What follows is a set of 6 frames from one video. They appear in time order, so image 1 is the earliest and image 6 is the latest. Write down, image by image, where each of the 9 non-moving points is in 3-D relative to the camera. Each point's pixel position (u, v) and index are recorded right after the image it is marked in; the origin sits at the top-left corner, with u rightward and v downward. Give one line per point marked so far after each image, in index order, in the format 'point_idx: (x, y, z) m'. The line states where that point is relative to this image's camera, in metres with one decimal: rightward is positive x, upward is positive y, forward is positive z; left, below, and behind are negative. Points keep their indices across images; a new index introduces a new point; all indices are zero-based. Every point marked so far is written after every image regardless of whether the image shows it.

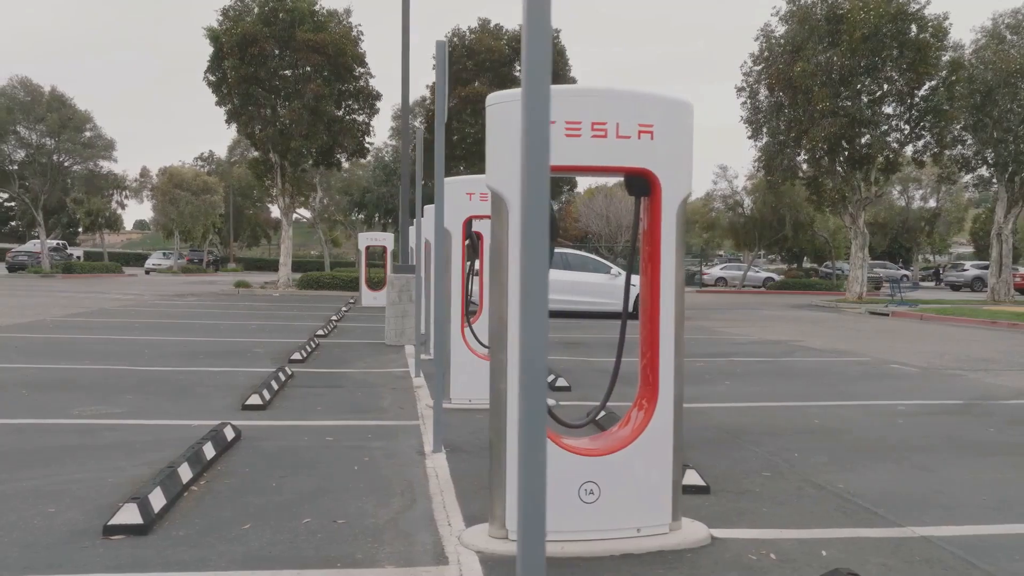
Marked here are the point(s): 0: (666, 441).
0: (+0.8, -0.8, +4.1) m
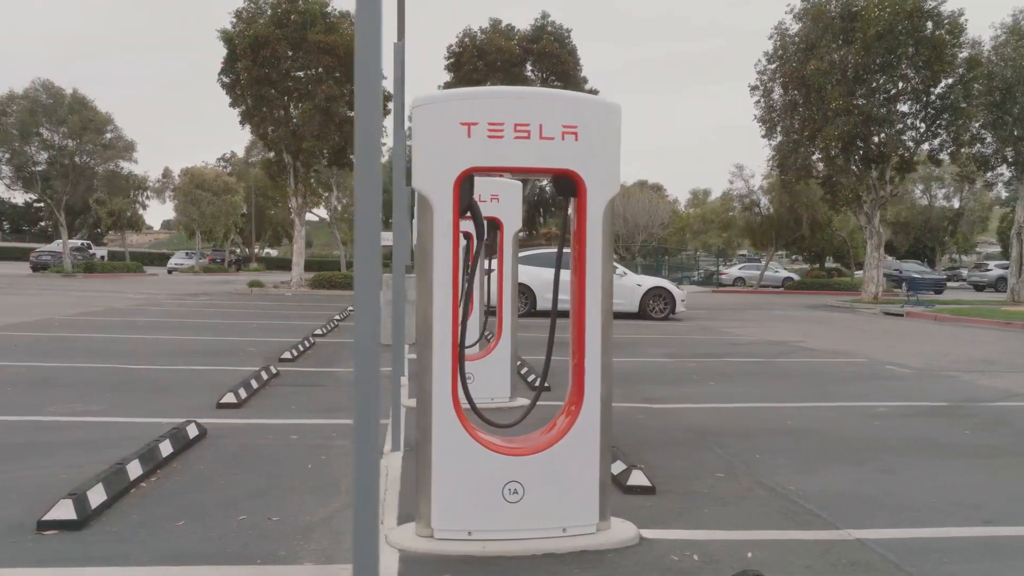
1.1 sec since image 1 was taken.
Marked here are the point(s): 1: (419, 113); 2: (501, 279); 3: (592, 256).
0: (+0.4, -0.8, +4.1) m
1: (-0.5, +0.9, +4.0) m
2: (-0.1, -0.1, +8.5) m
3: (+0.4, +0.2, +4.1) m
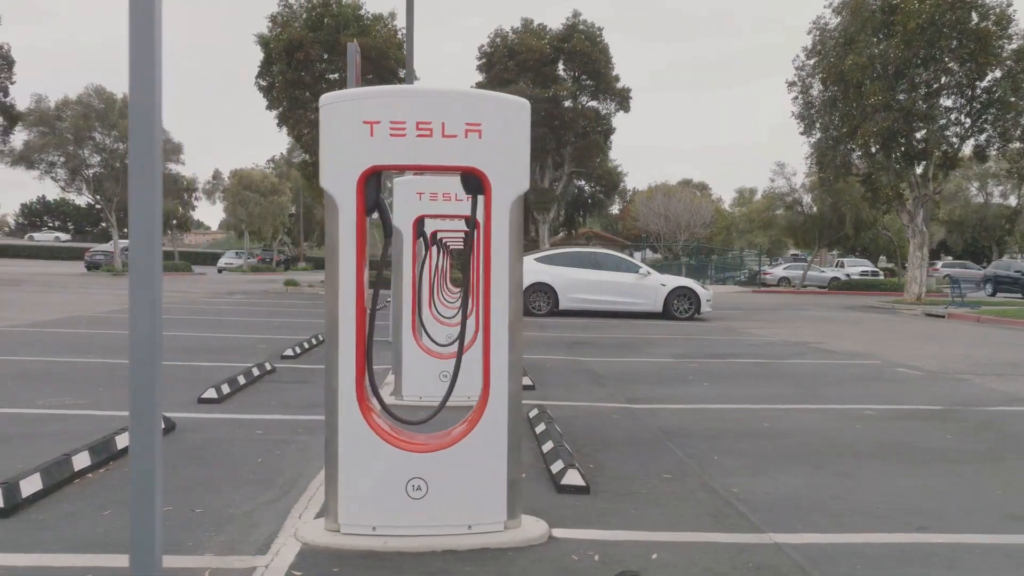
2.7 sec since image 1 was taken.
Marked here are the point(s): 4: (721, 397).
0: (-0.1, -0.8, +4.1) m
1: (-0.9, +0.9, +4.0) m
2: (-0.3, -0.1, +8.6) m
3: (-0.1, +0.2, +4.1) m
4: (+2.4, -1.2, +9.3) m
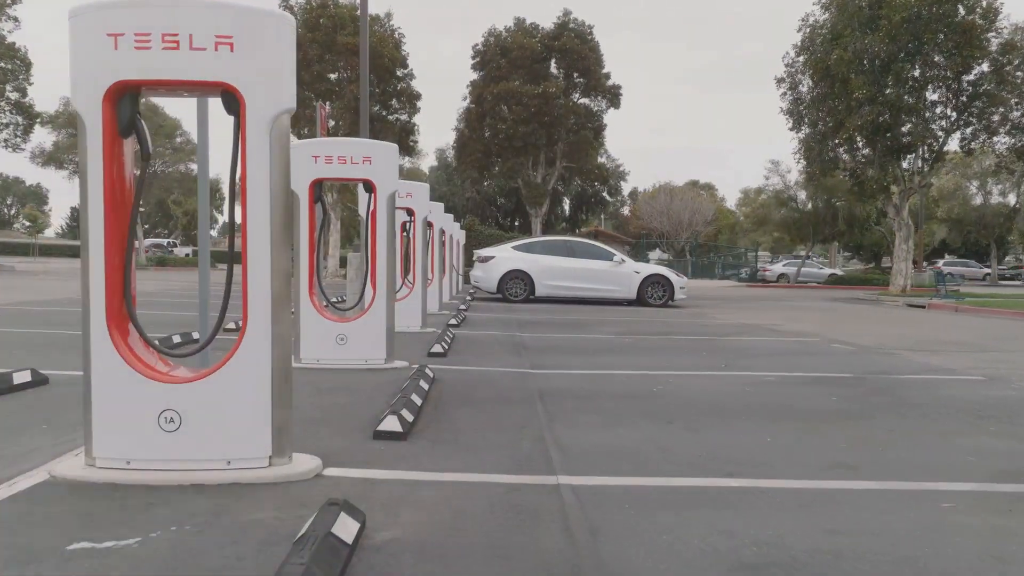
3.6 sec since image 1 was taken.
0: (-1.2, -0.4, +3.9) m
1: (-2.1, +1.3, +3.8) m
2: (-1.4, +0.2, +8.4) m
3: (-1.2, +0.5, +3.9) m
4: (+1.4, -0.9, +9.0) m
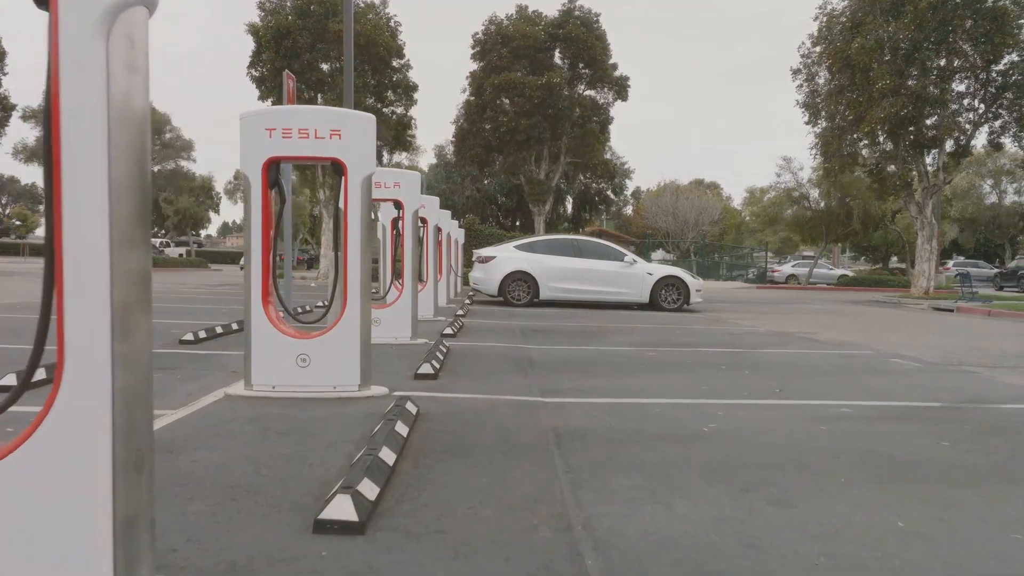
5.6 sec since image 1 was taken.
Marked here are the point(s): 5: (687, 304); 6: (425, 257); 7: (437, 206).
0: (-1.2, -0.5, +2.3) m
1: (-2.1, +1.2, +2.2) m
2: (-1.4, +0.2, +6.7) m
3: (-1.2, +0.5, +2.2) m
4: (+1.4, -0.9, +7.4) m
5: (+4.0, -0.4, +18.4) m
6: (-1.5, +0.5, +13.7) m
7: (-1.3, +1.4, +13.6) m
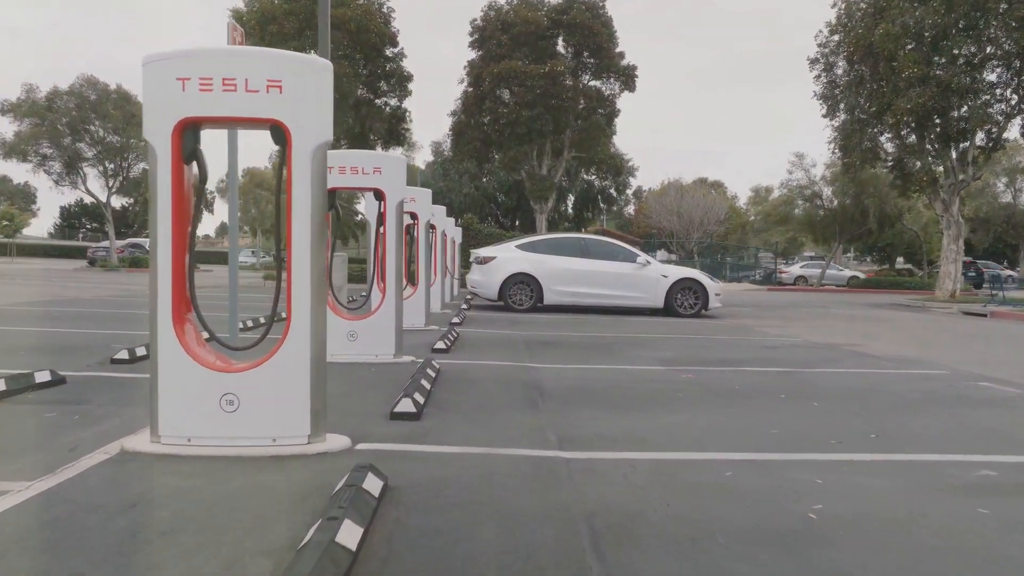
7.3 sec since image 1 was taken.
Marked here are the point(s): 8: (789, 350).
0: (-1.1, -0.5, +0.4) m
1: (-2.0, +1.1, +0.3) m
2: (-1.3, +0.1, +4.9) m
3: (-1.1, +0.4, +0.4) m
4: (+1.5, -1.0, +5.5) m
5: (+4.0, -0.5, +16.6) m
6: (-1.4, +0.5, +11.9) m
7: (-1.2, +1.3, +11.8) m
8: (+3.9, -0.9, +11.4) m
